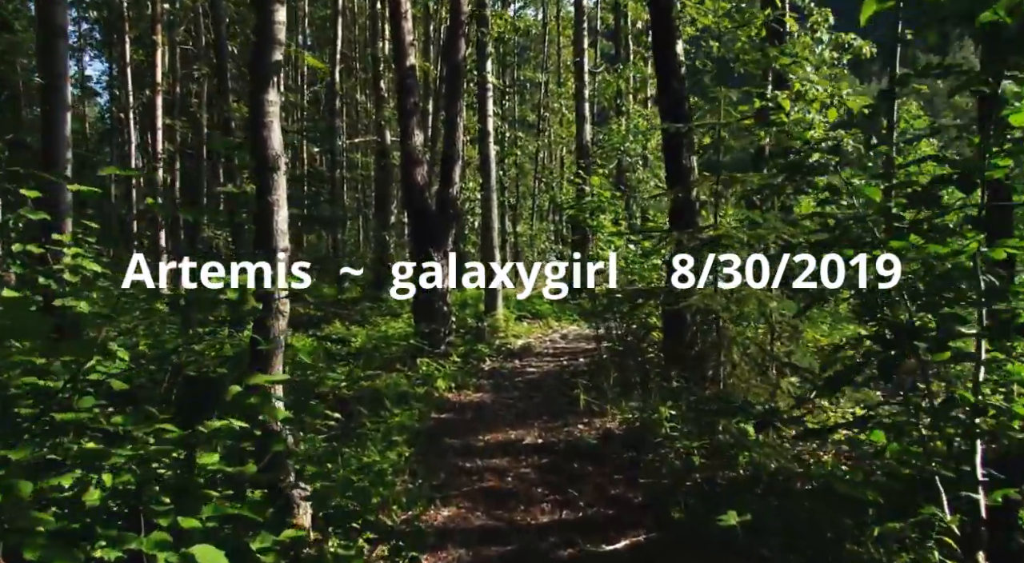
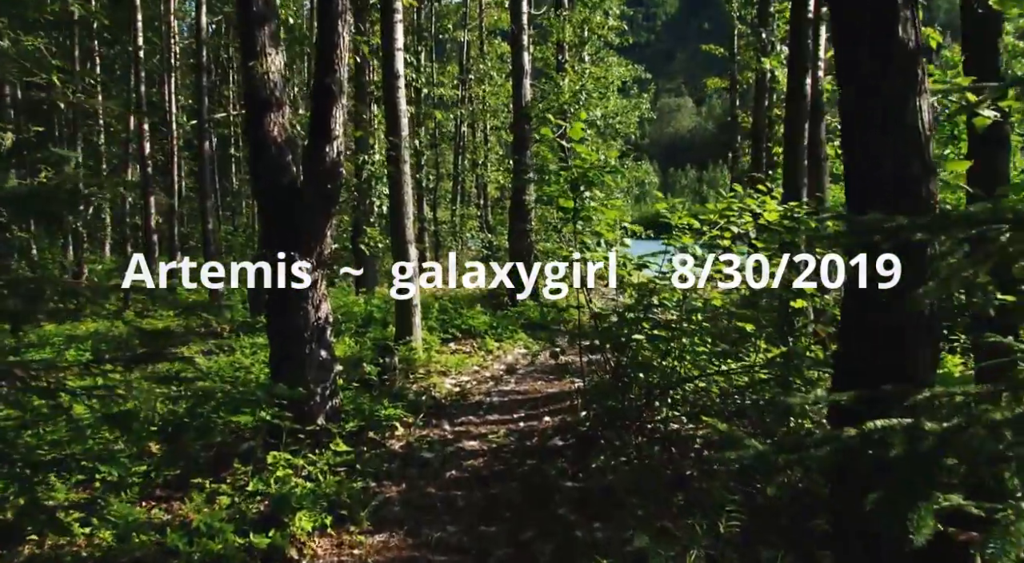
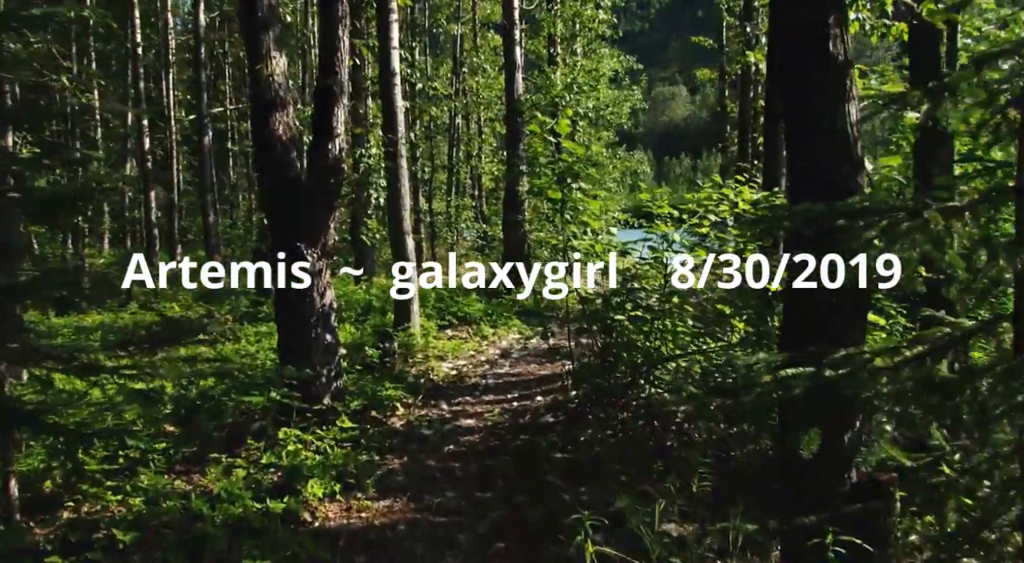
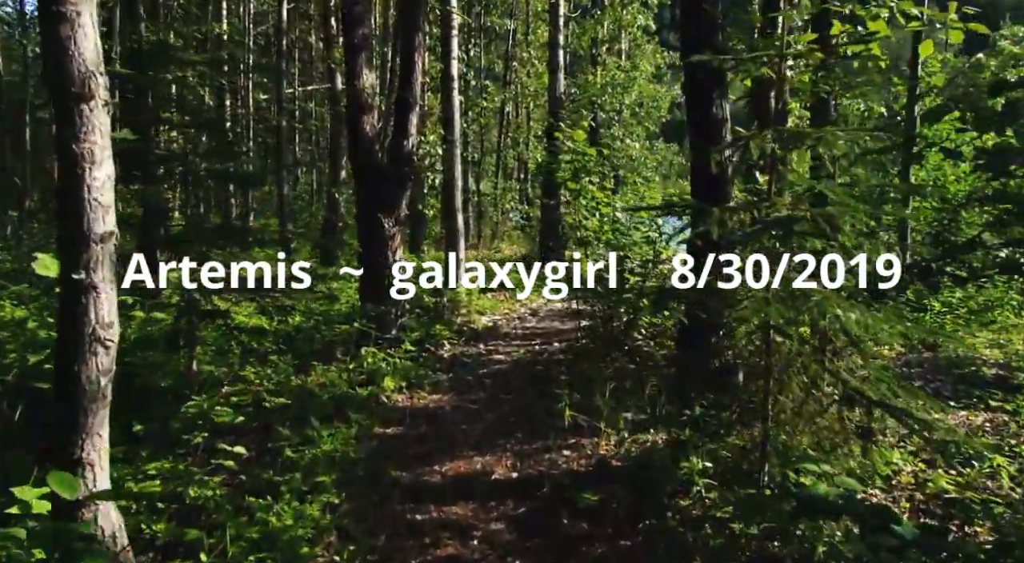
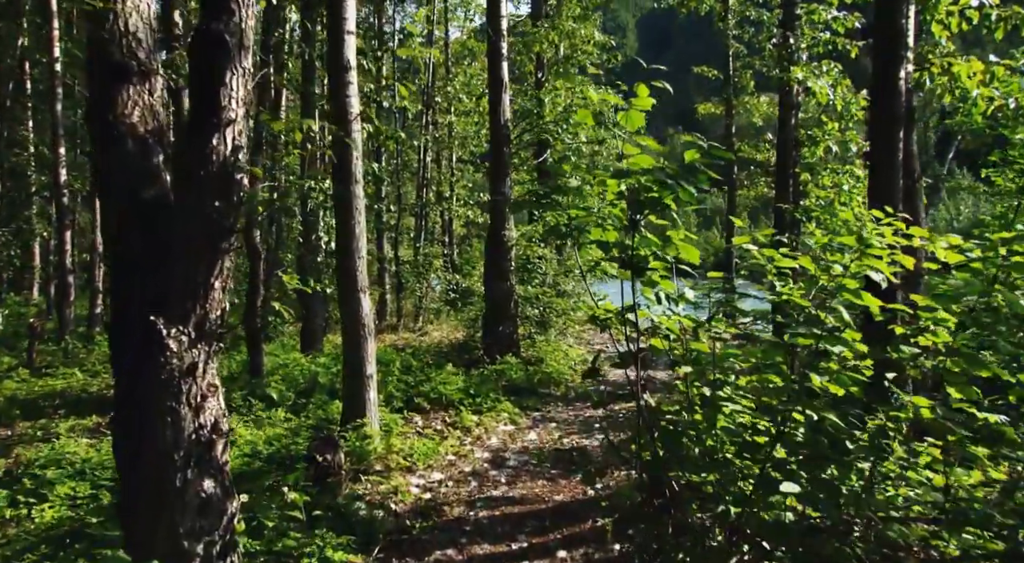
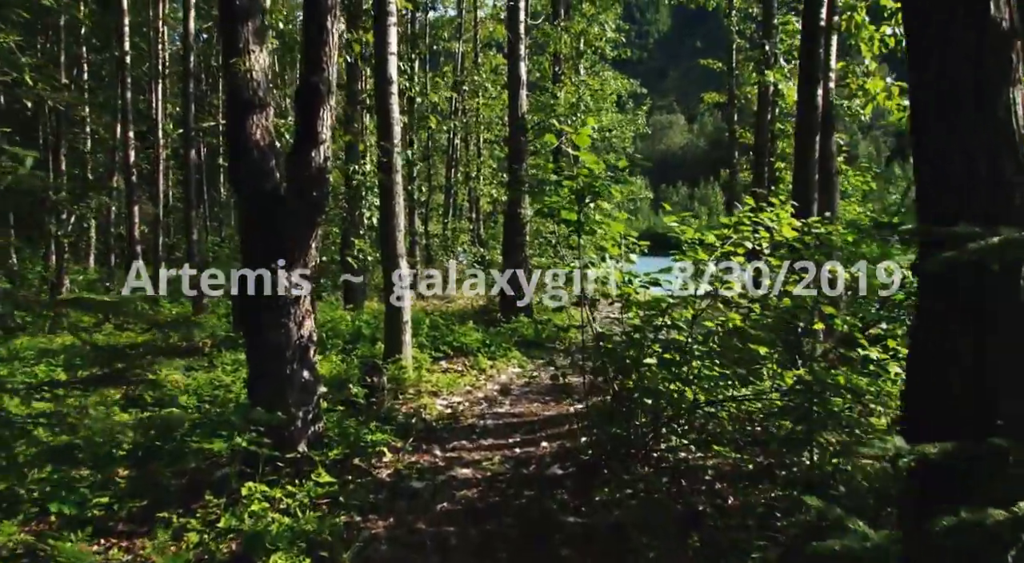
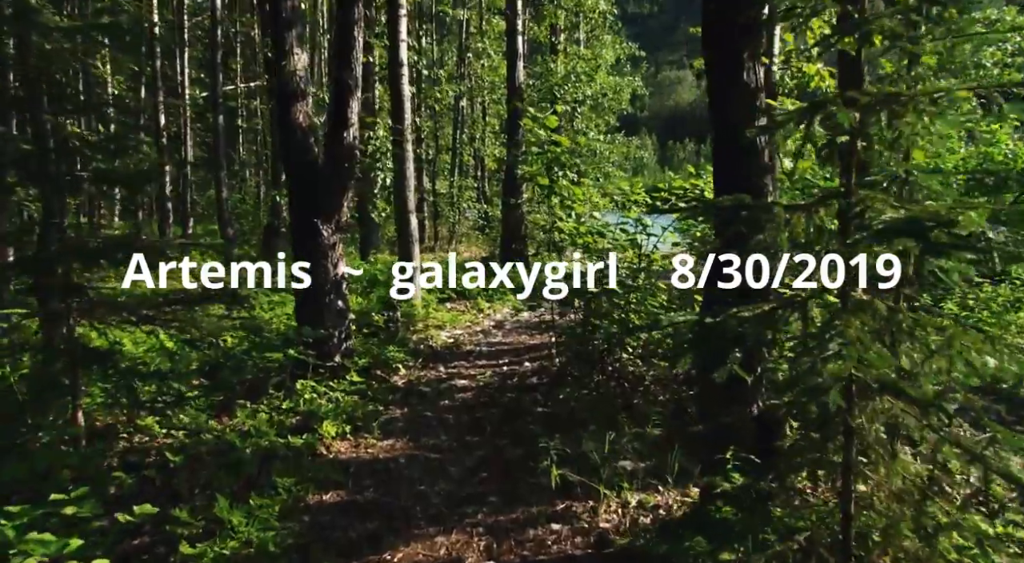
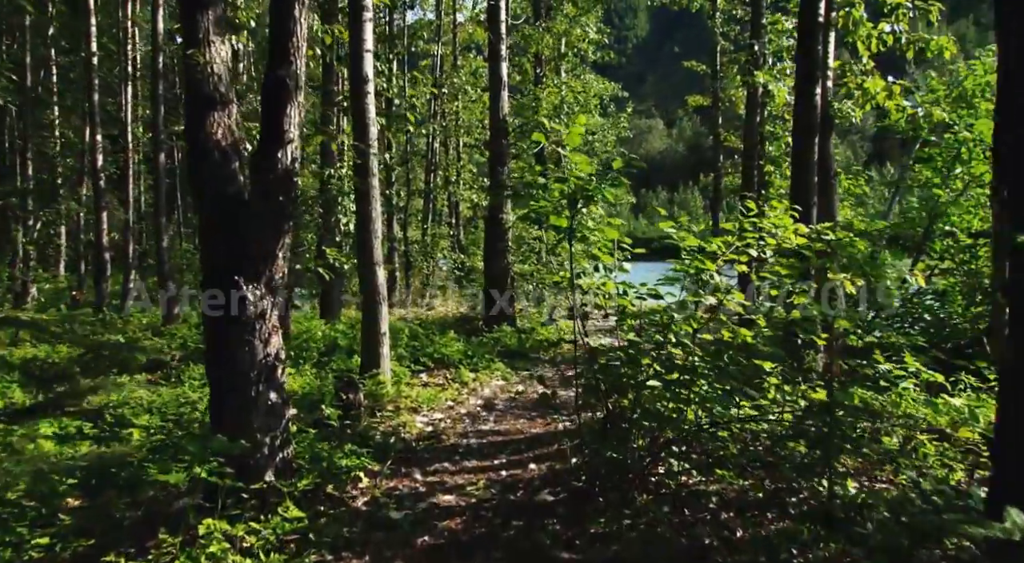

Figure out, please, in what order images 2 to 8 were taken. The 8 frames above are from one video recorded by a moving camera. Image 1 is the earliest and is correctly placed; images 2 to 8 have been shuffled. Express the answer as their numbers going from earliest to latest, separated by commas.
4, 7, 3, 2, 6, 8, 5
